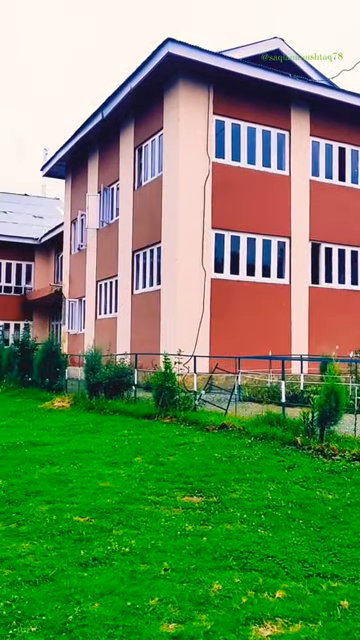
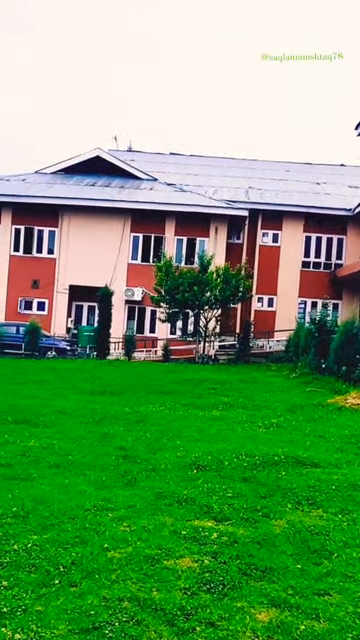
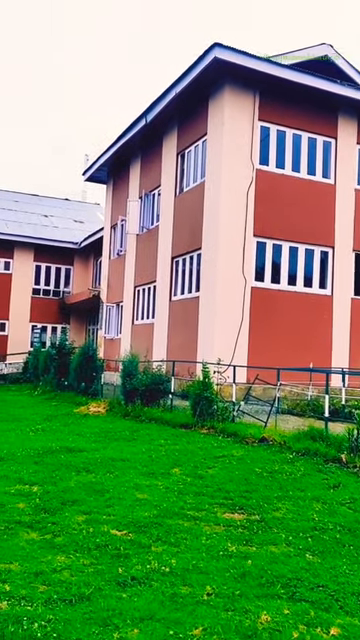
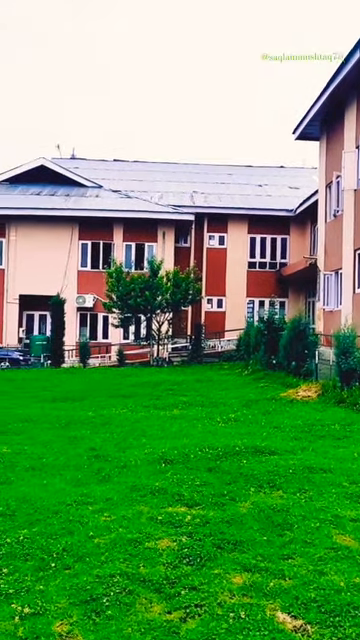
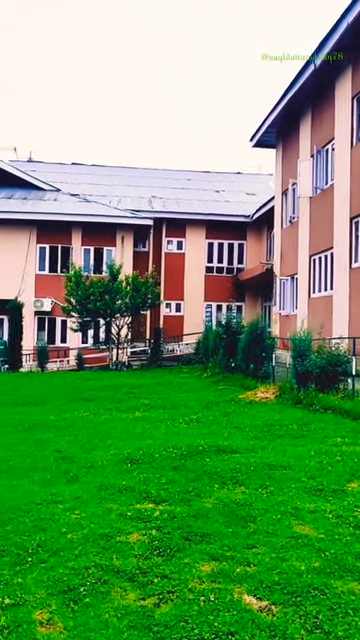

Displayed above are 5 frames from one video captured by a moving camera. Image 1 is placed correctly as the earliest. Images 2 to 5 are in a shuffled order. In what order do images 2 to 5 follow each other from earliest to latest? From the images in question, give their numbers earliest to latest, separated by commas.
3, 5, 4, 2
